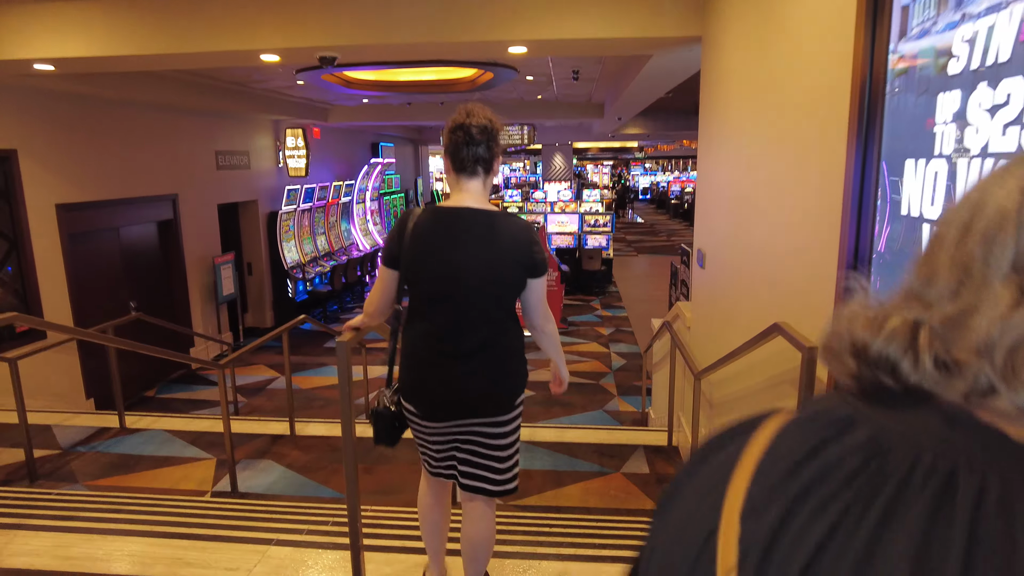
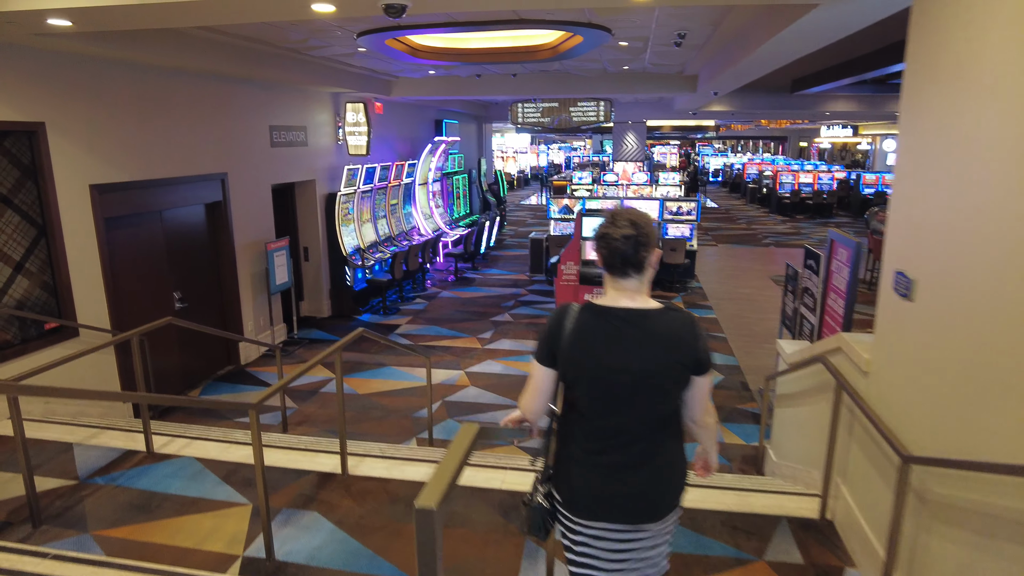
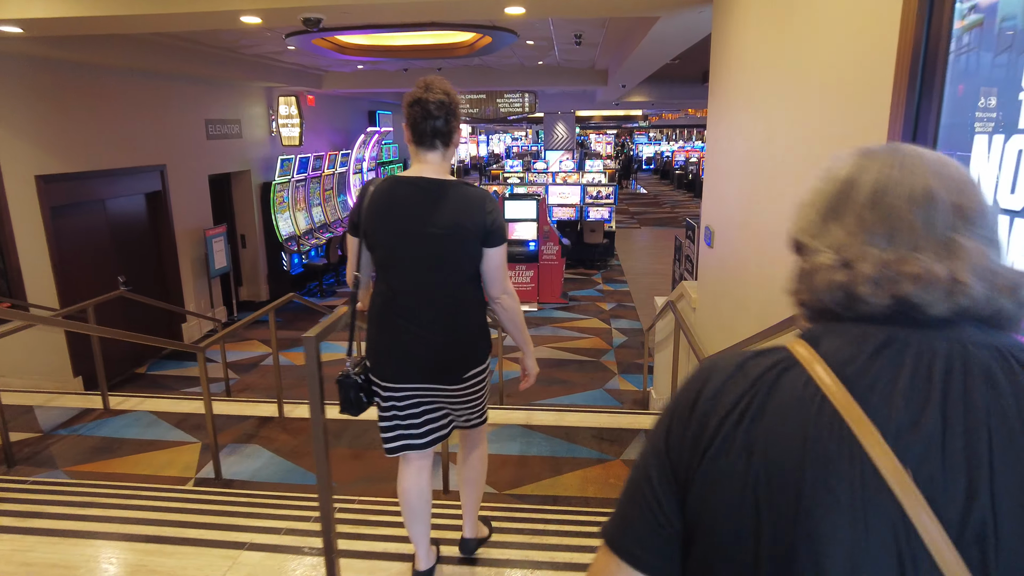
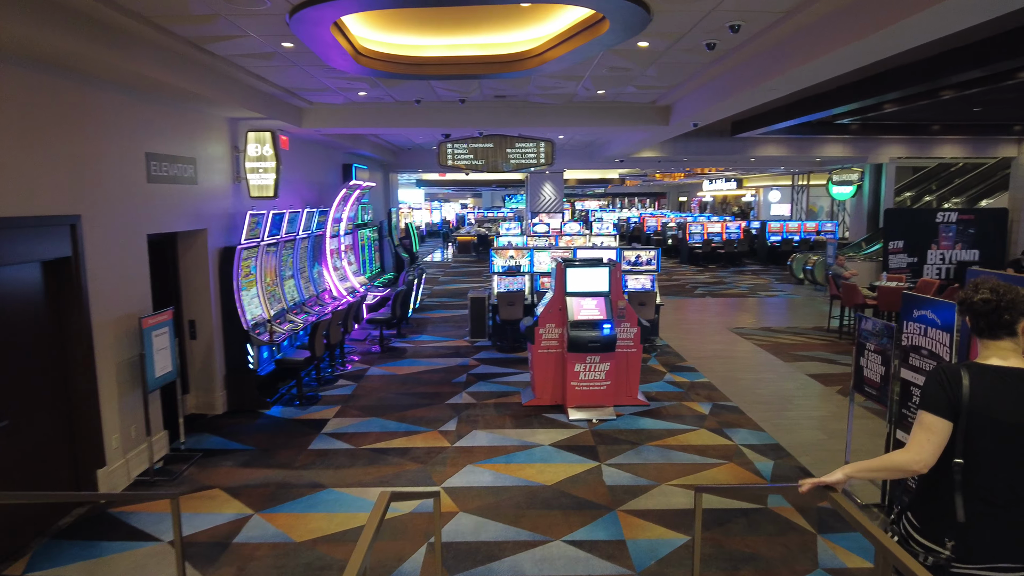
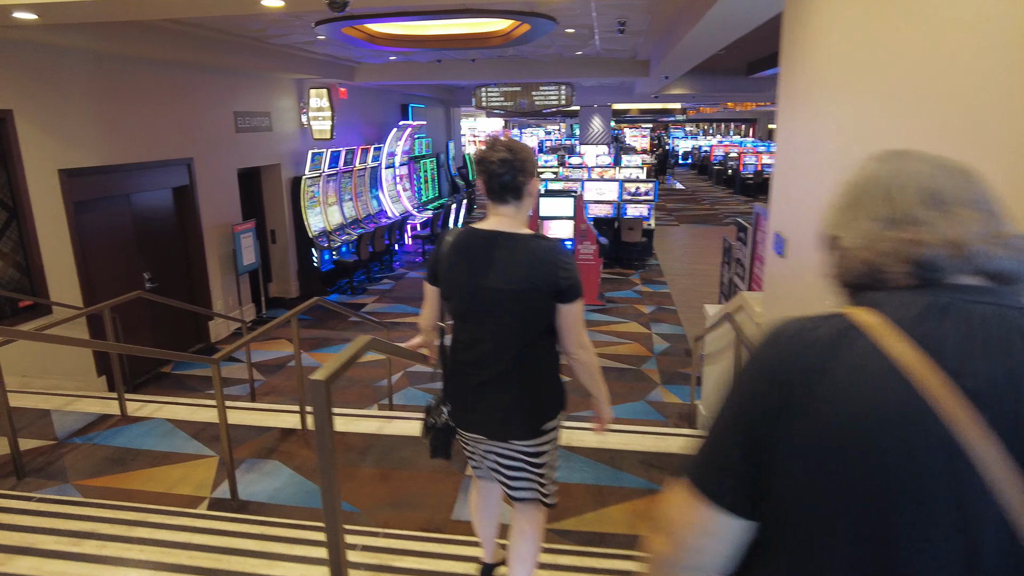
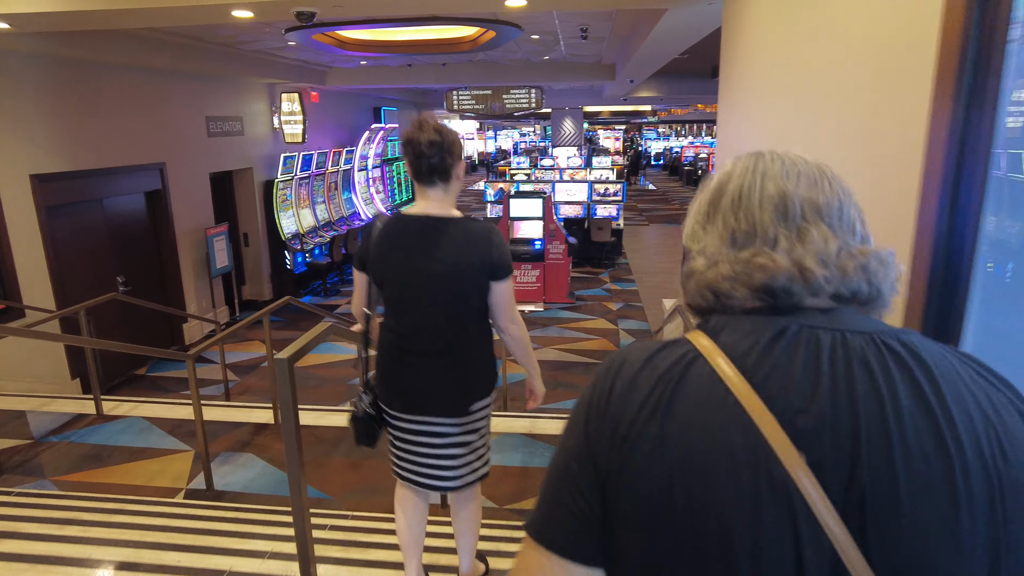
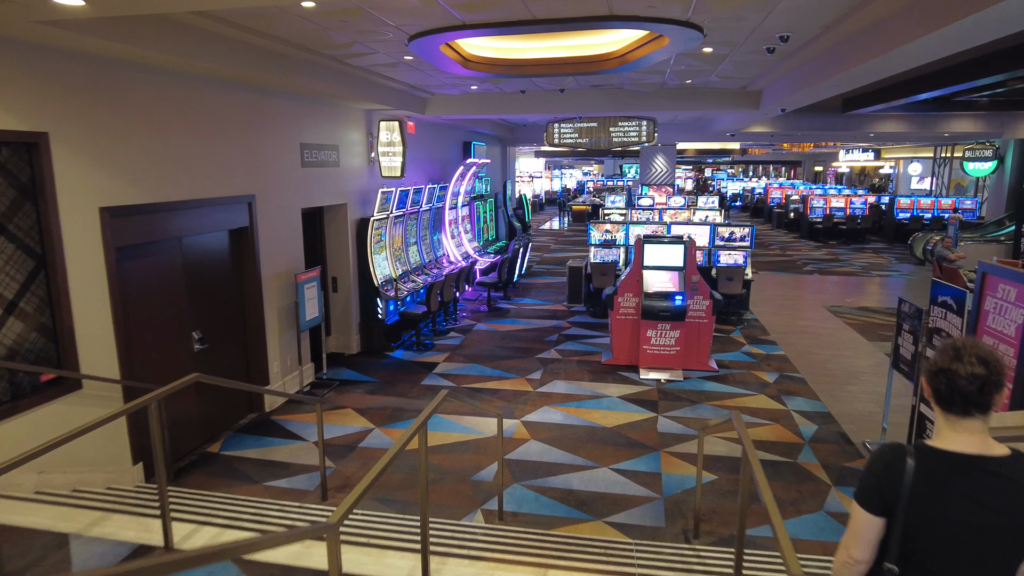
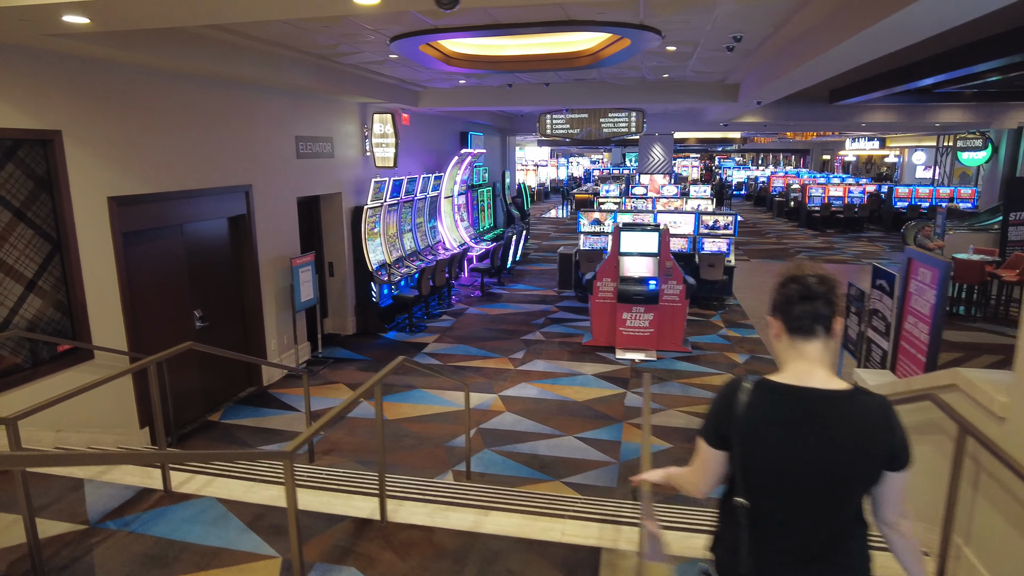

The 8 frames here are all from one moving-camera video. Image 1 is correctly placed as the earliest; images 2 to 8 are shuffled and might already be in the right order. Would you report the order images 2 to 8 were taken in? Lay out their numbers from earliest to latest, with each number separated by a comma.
3, 6, 5, 2, 8, 7, 4
